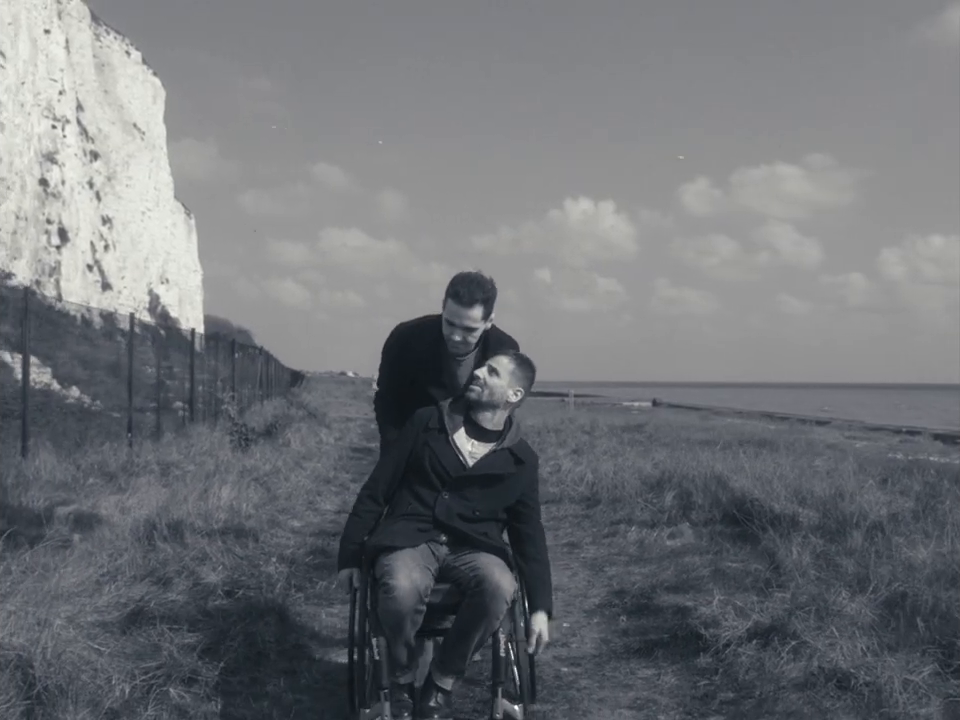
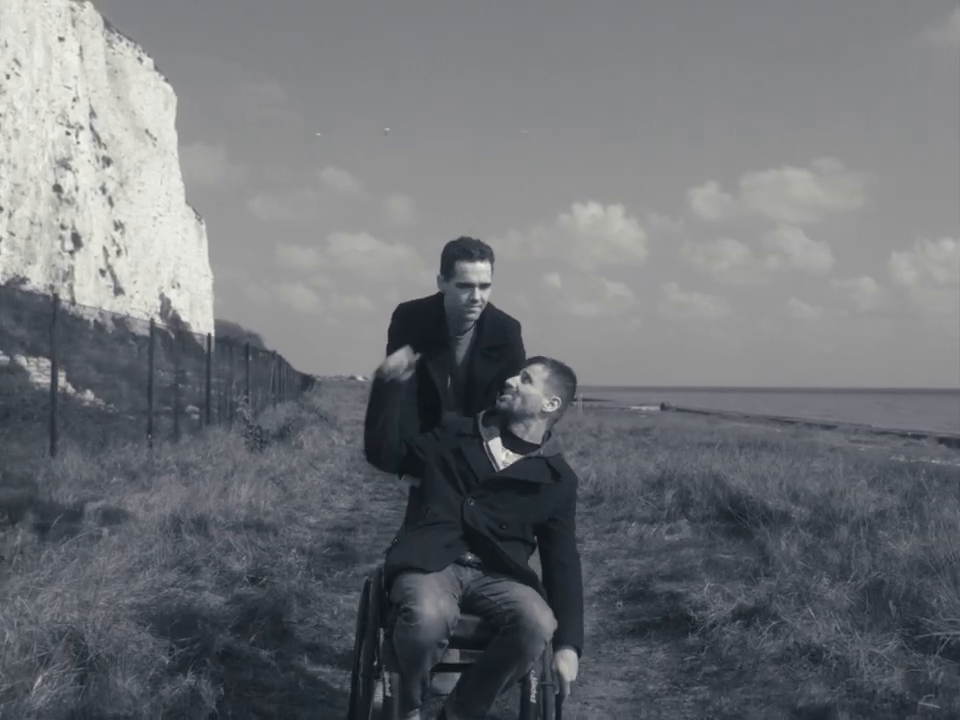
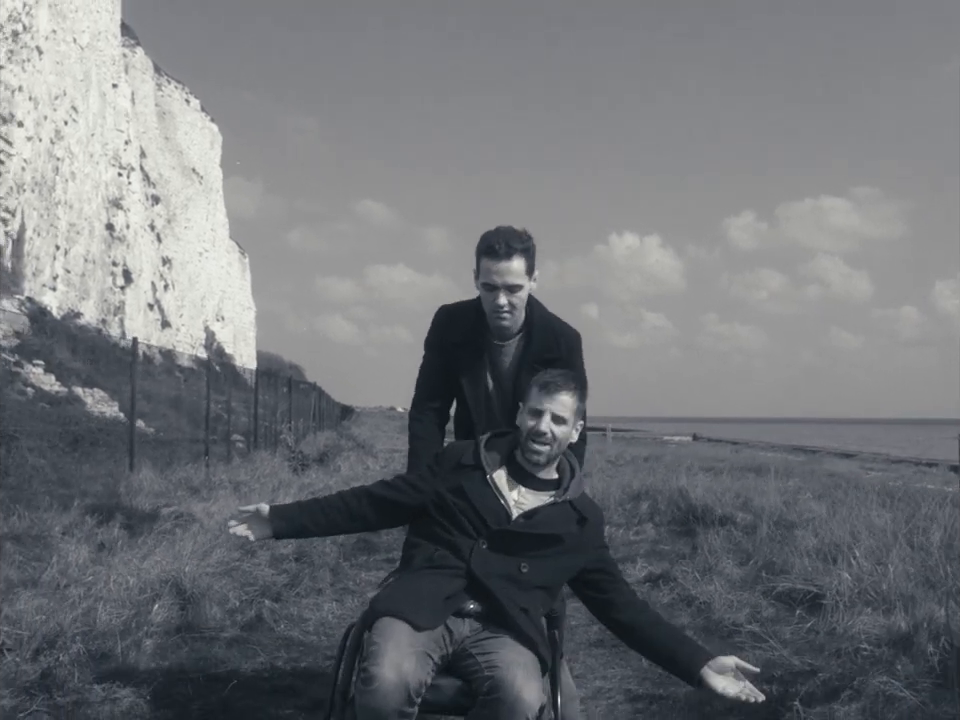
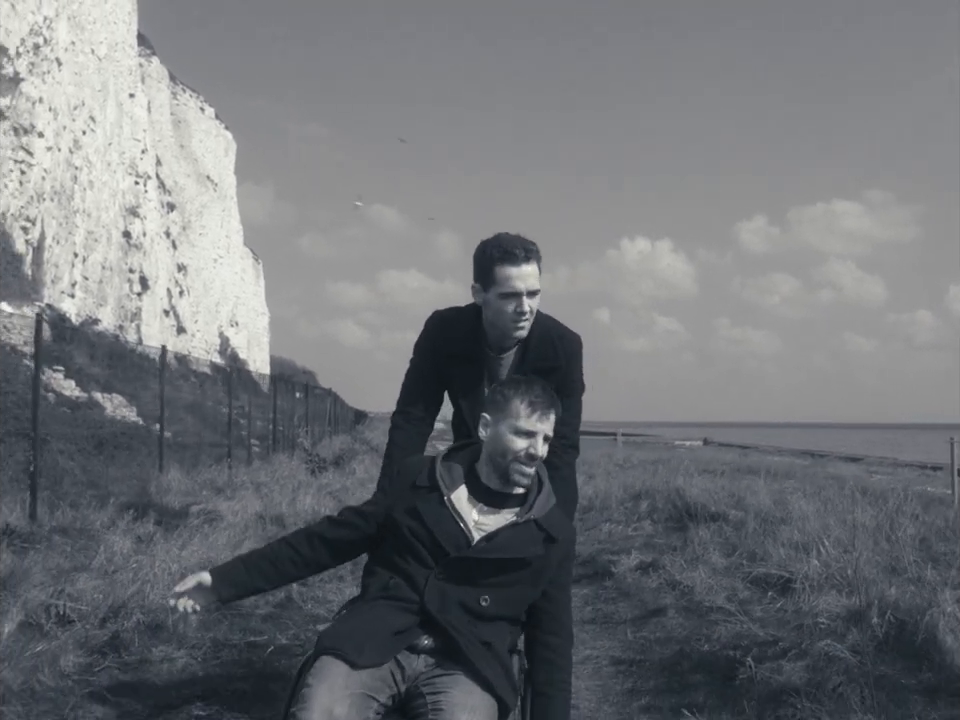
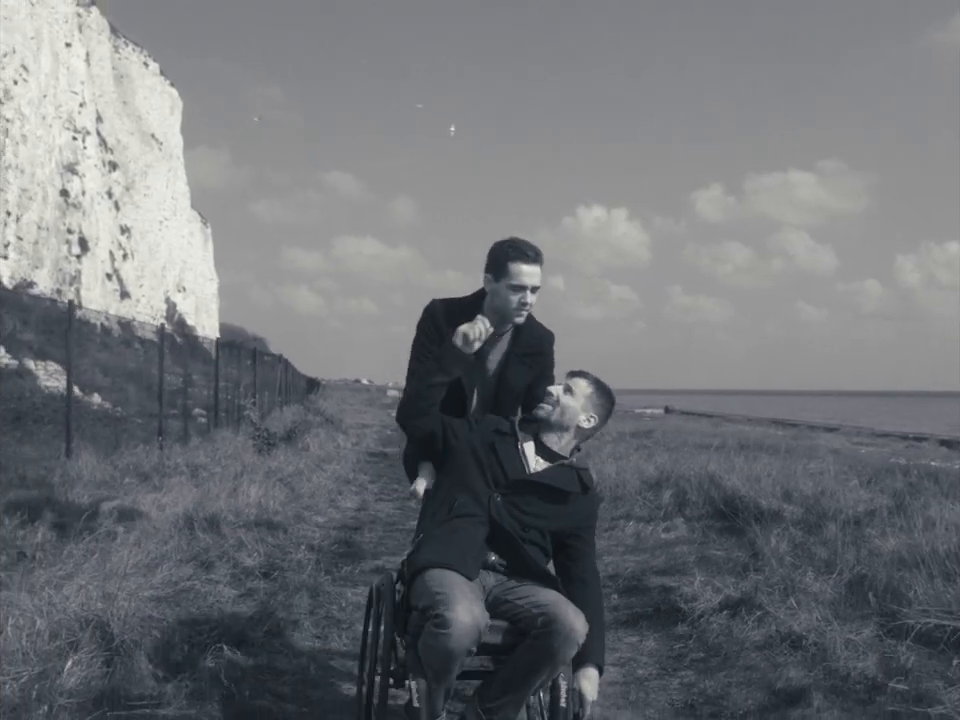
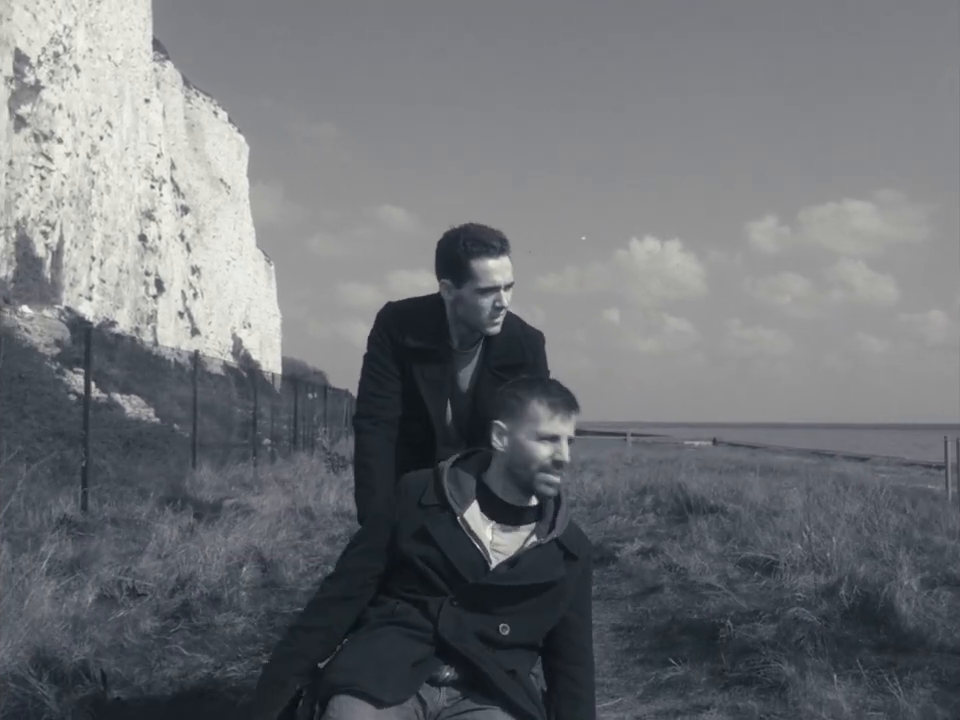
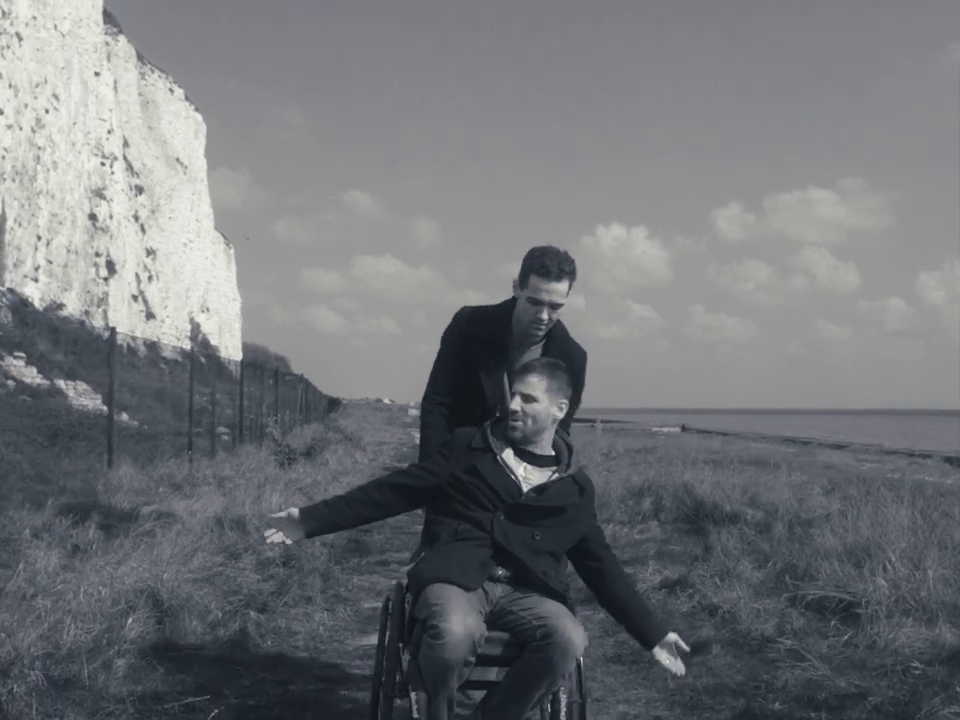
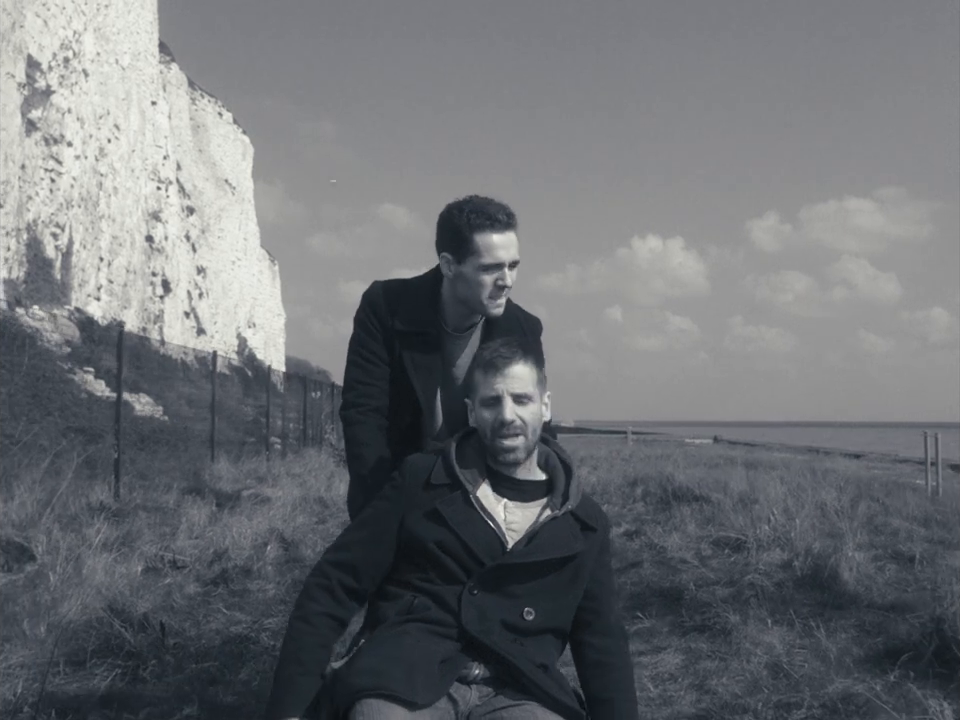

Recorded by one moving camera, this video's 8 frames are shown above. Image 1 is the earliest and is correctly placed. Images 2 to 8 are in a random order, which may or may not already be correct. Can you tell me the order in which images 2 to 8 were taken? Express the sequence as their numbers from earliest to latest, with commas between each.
2, 5, 7, 3, 4, 6, 8
